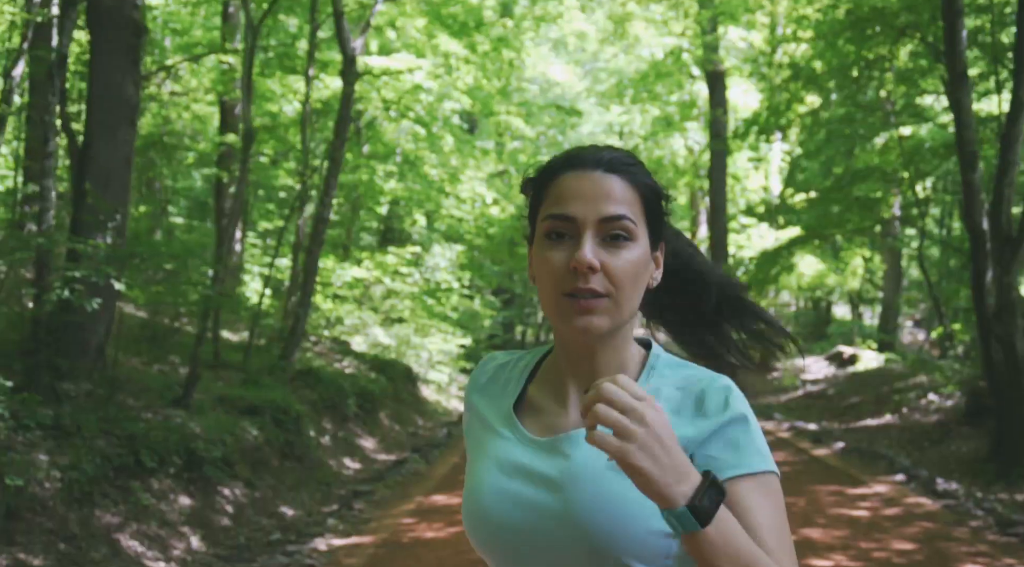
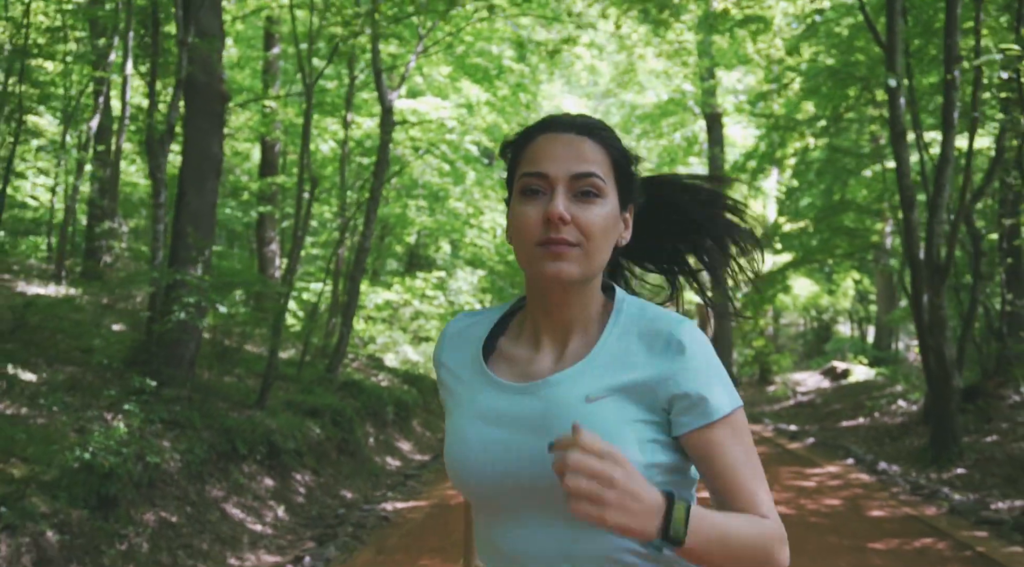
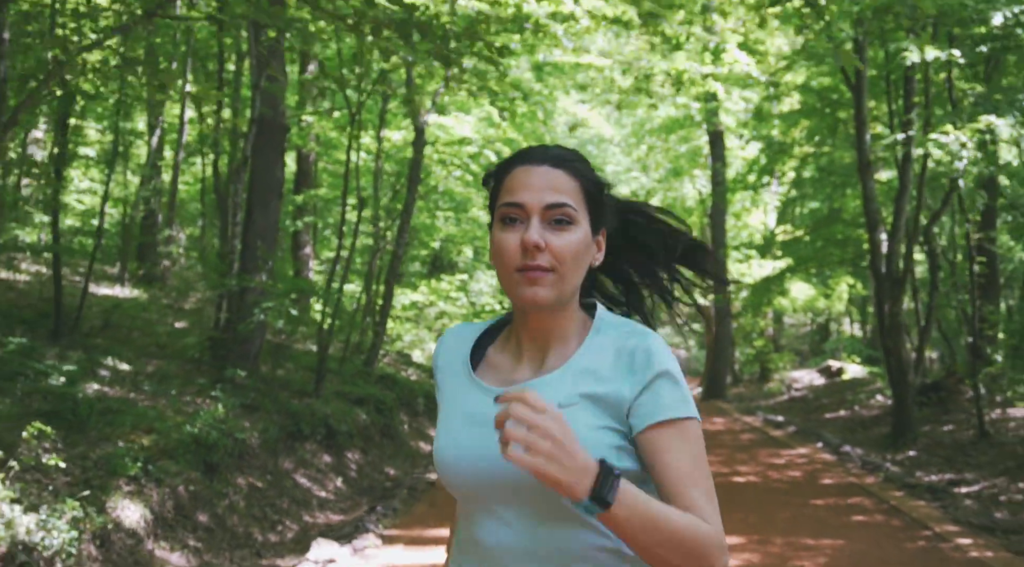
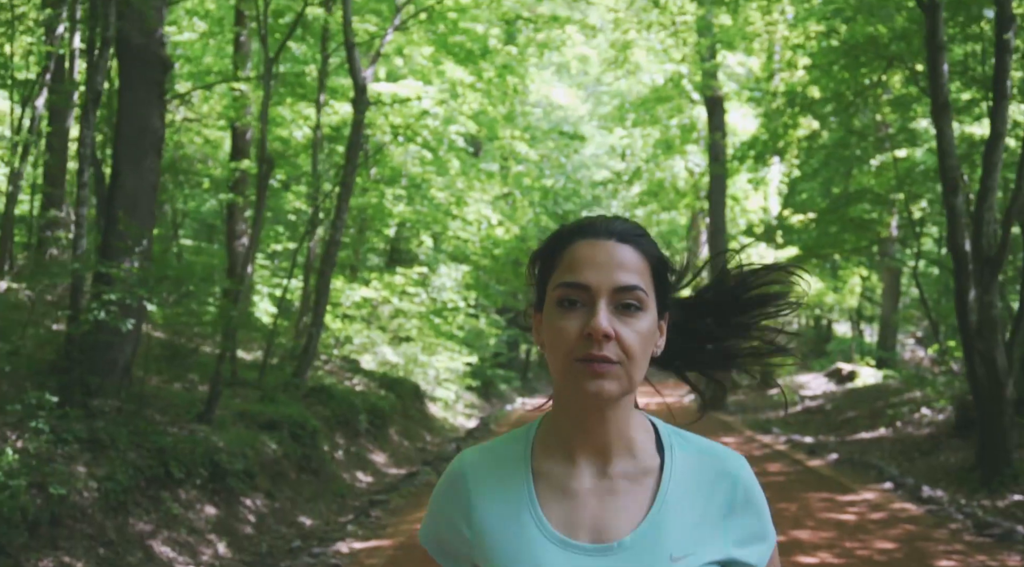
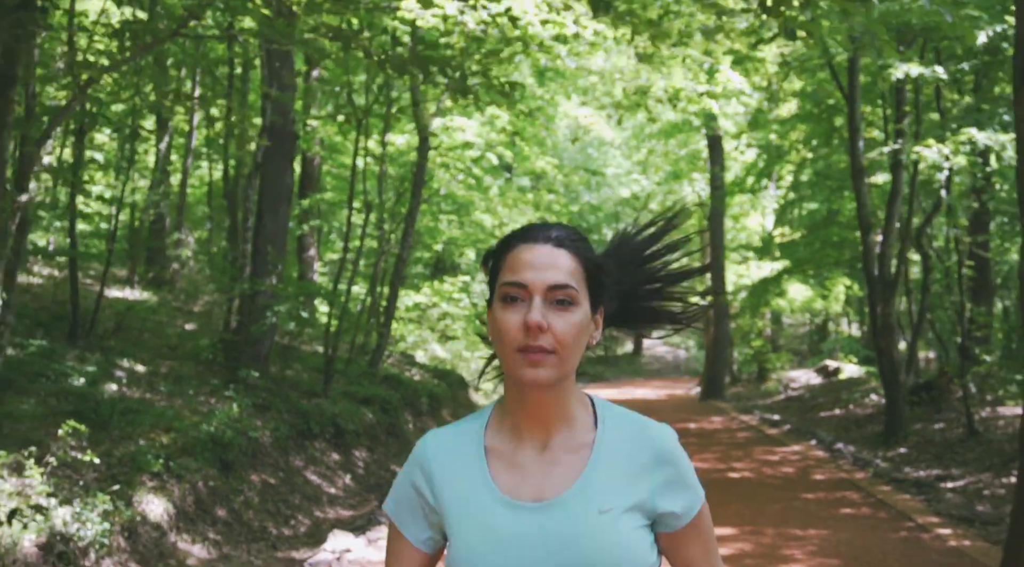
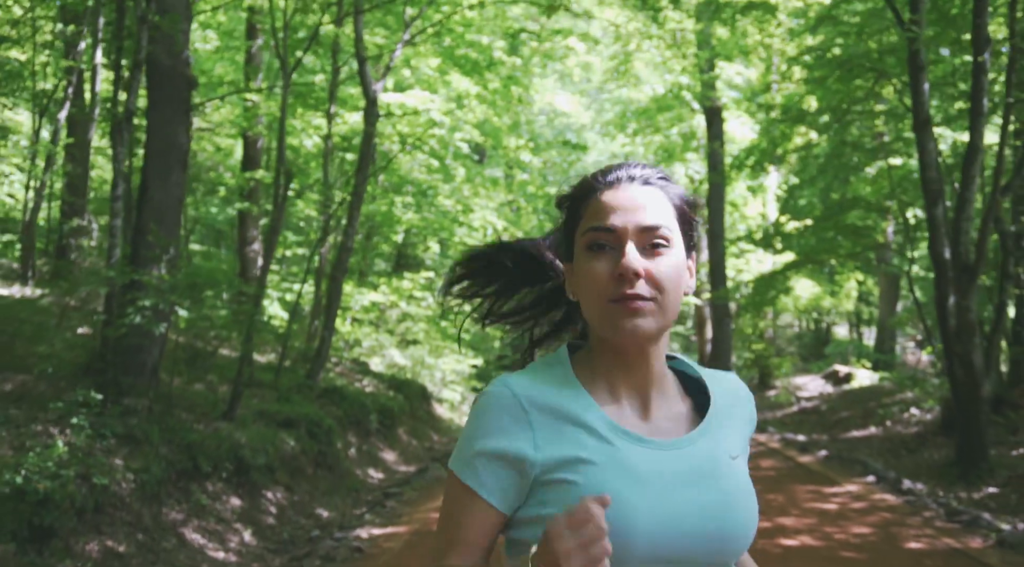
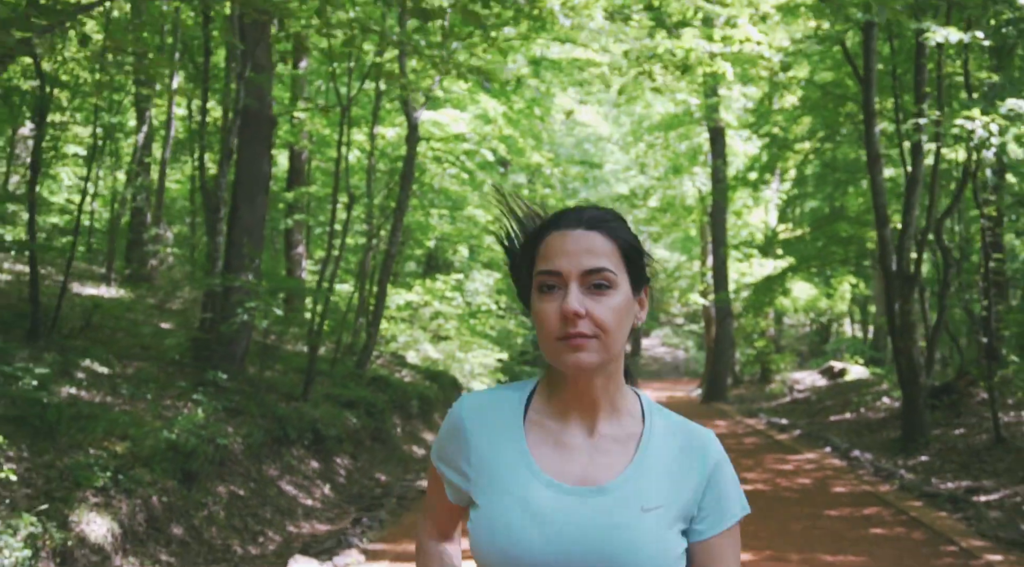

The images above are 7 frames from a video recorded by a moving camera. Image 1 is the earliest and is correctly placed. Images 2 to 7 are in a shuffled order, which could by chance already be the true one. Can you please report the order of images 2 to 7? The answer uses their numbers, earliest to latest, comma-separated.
4, 6, 2, 7, 3, 5
